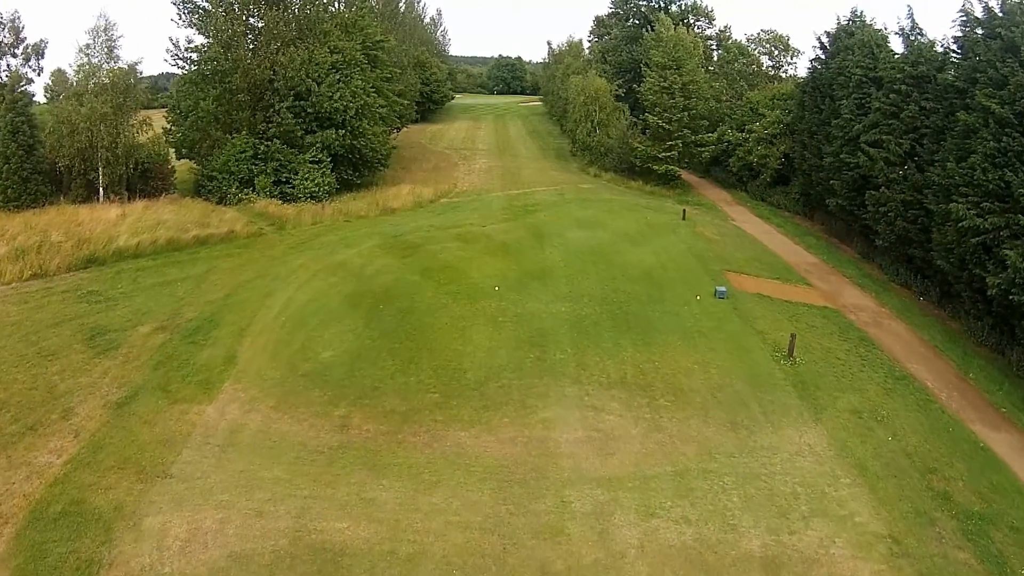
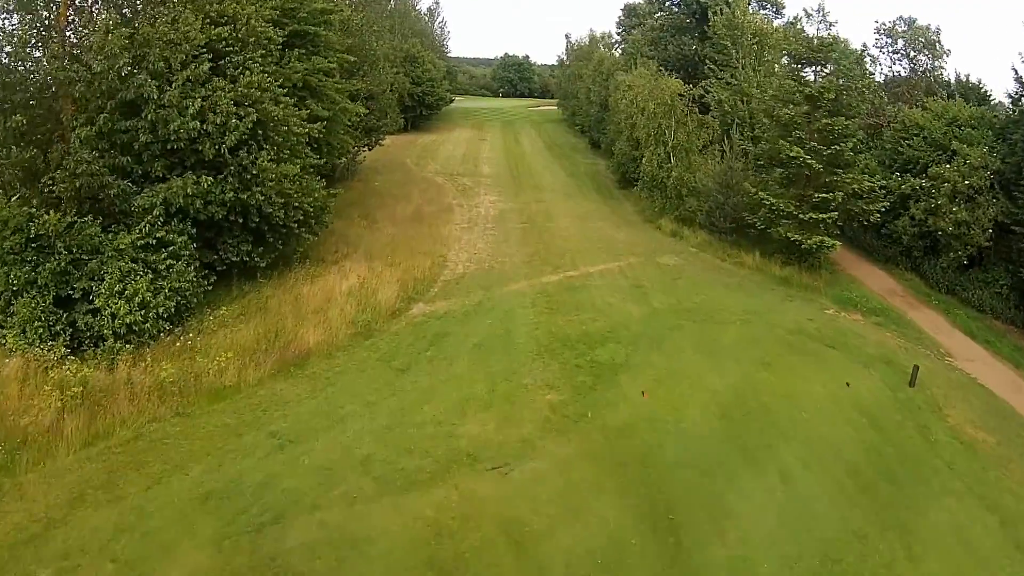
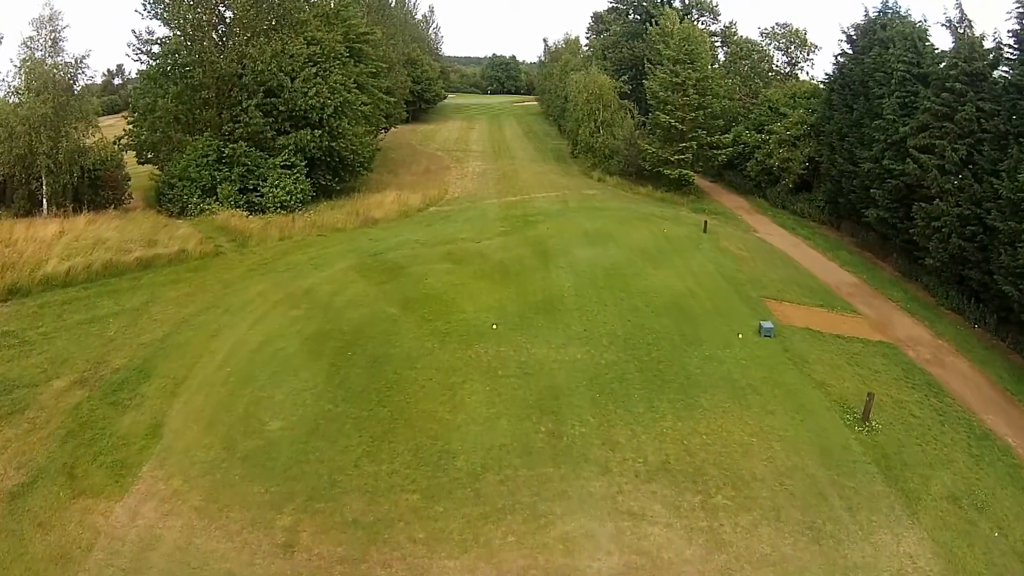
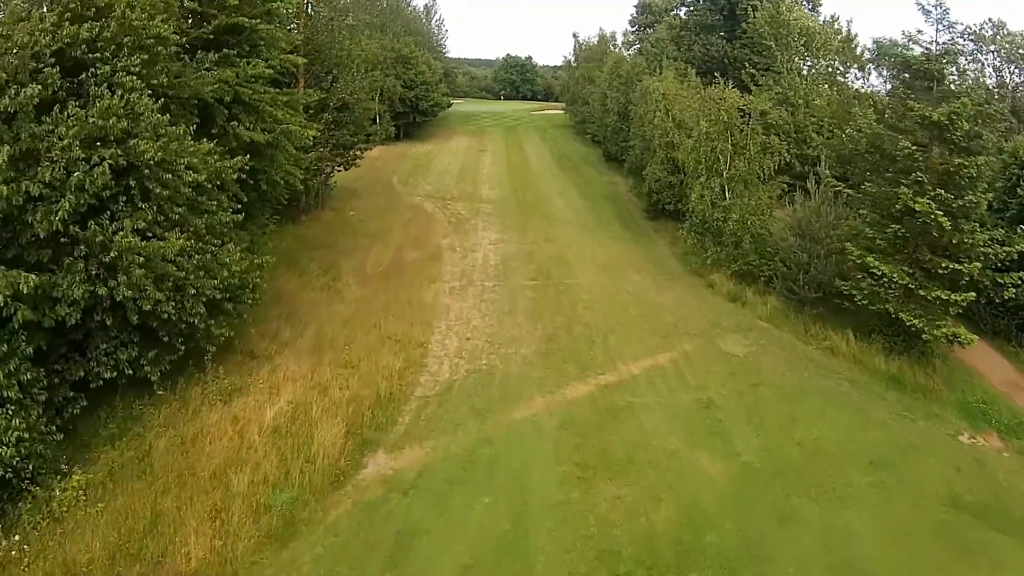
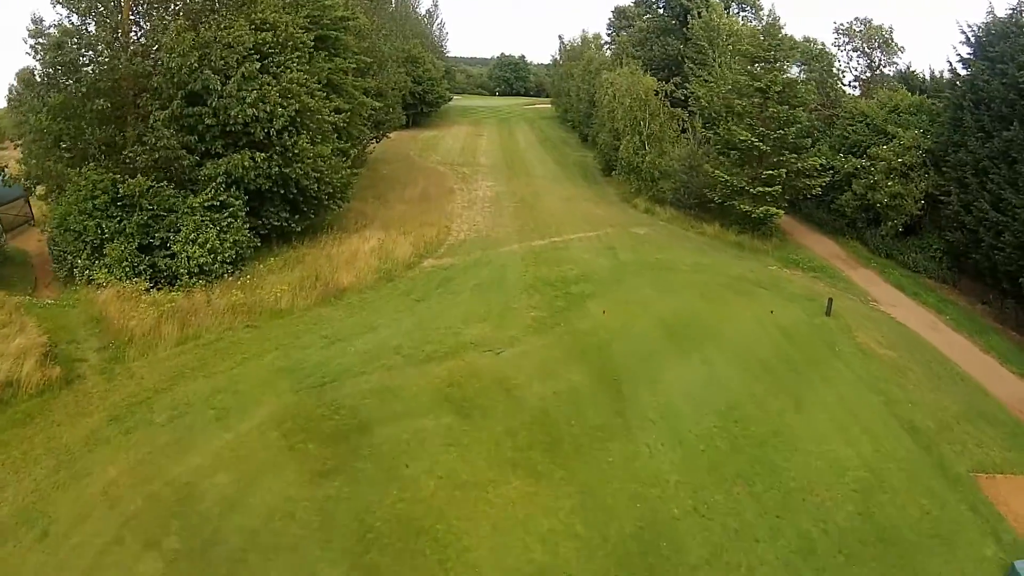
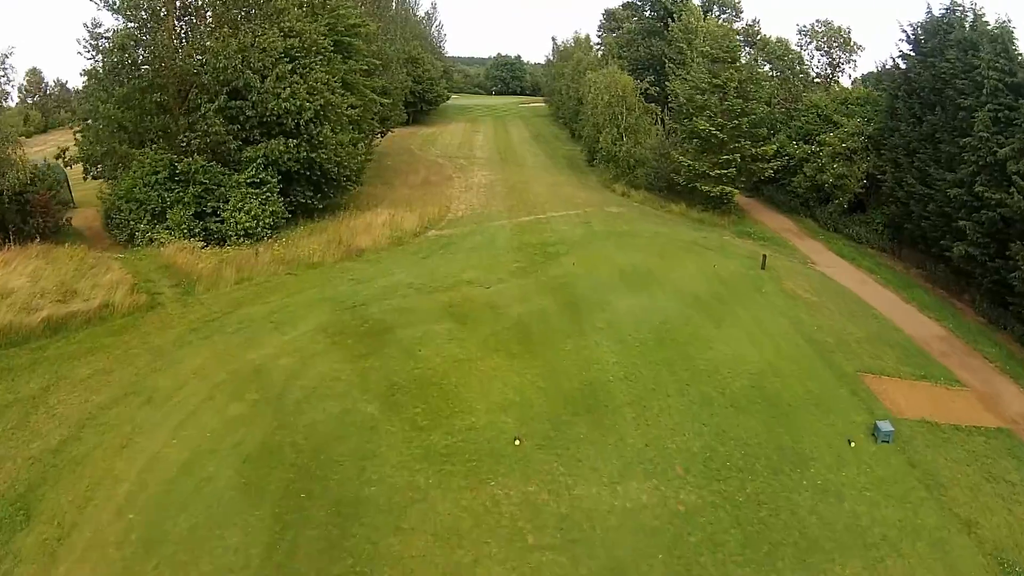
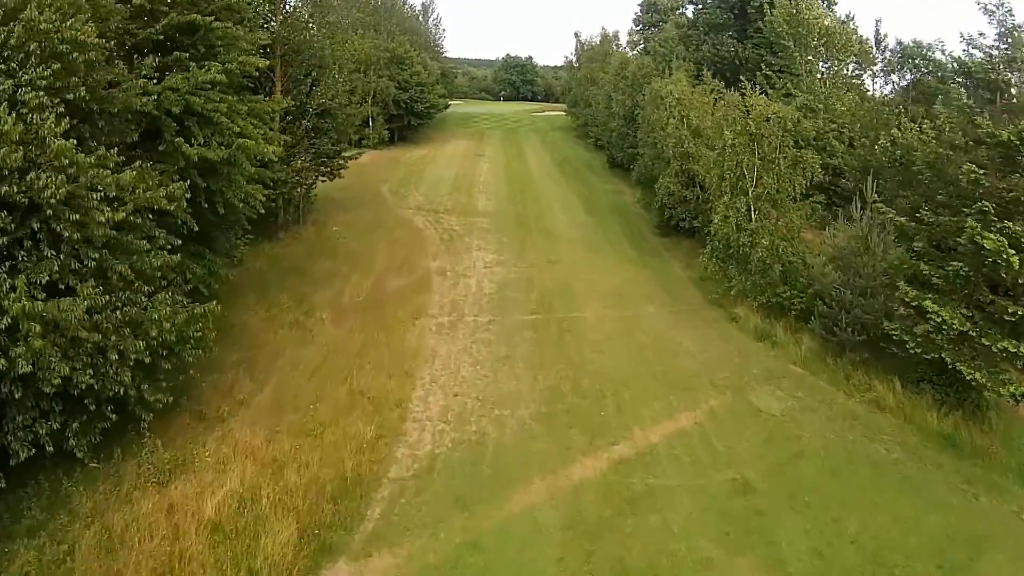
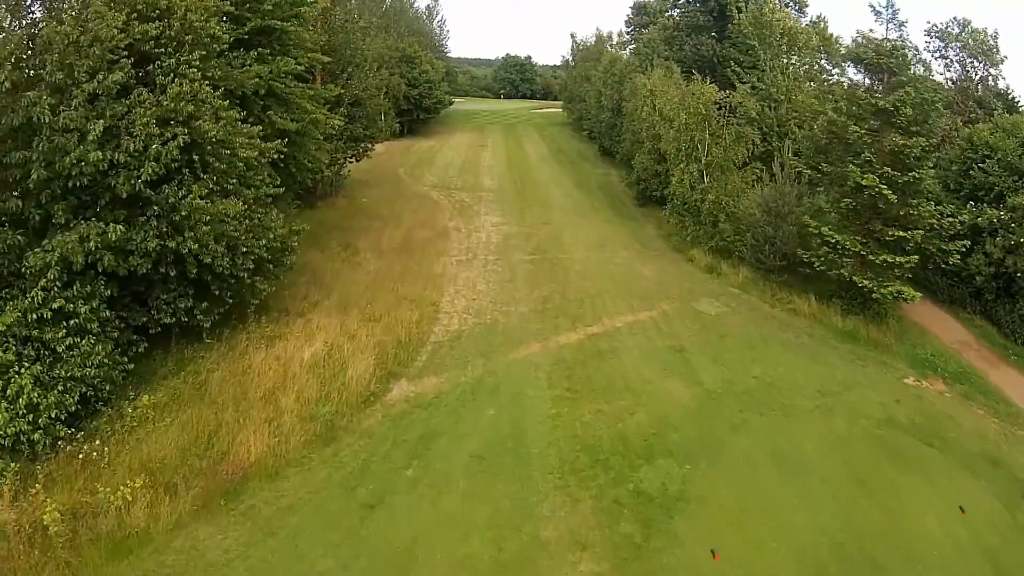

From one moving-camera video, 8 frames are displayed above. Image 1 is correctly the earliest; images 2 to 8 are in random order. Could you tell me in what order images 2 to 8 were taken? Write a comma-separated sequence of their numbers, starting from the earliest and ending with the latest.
3, 6, 5, 2, 8, 4, 7
